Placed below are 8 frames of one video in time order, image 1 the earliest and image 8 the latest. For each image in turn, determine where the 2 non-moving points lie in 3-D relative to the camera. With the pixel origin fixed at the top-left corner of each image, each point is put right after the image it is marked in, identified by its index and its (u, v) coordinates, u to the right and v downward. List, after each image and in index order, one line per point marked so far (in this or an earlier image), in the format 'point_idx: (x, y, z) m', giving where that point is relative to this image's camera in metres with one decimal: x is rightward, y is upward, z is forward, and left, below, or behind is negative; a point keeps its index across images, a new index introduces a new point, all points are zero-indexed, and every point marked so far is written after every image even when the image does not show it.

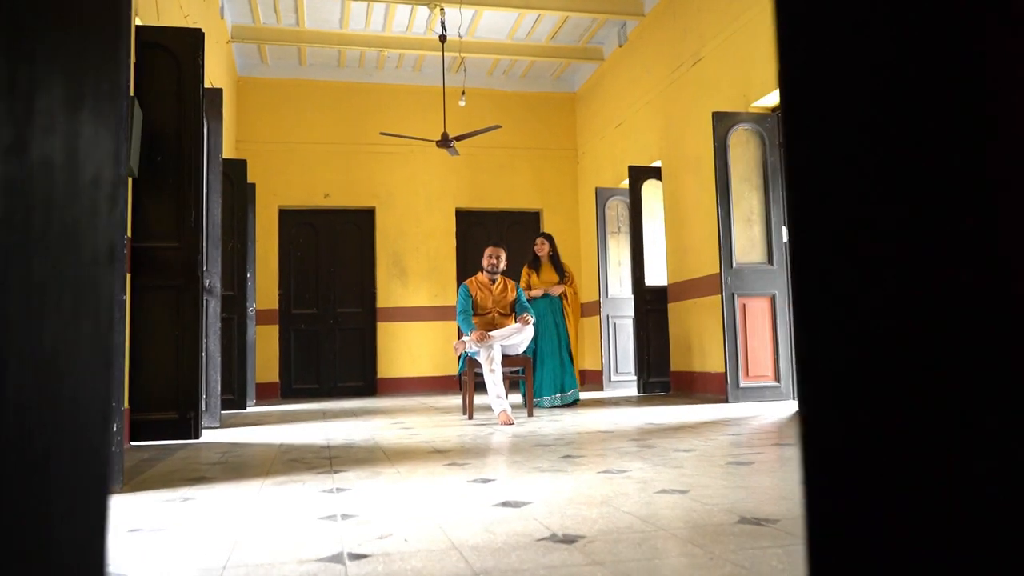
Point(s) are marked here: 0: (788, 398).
0: (+2.0, -0.8, +6.0) m
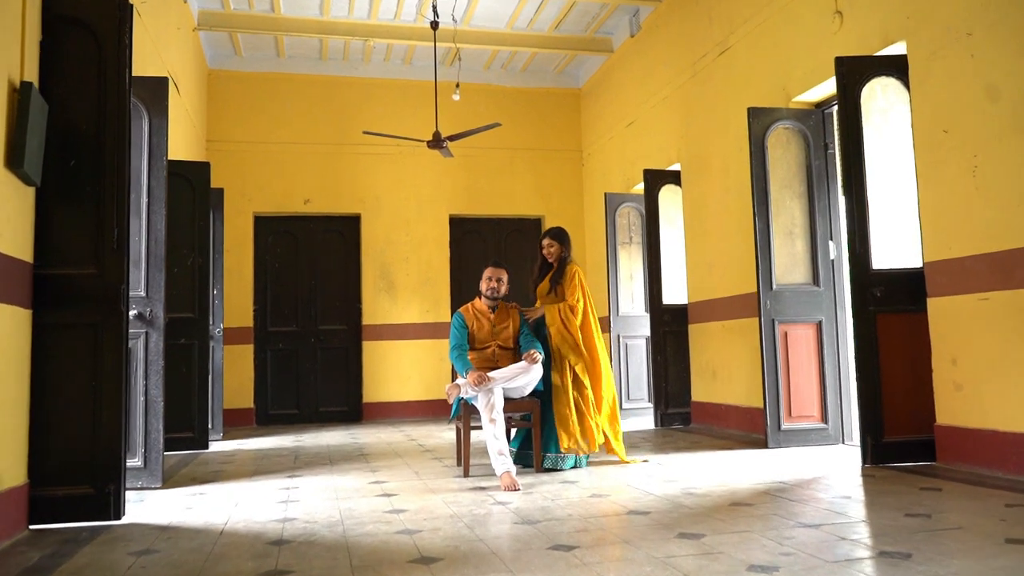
0: (+2.0, -1.0, +5.1) m
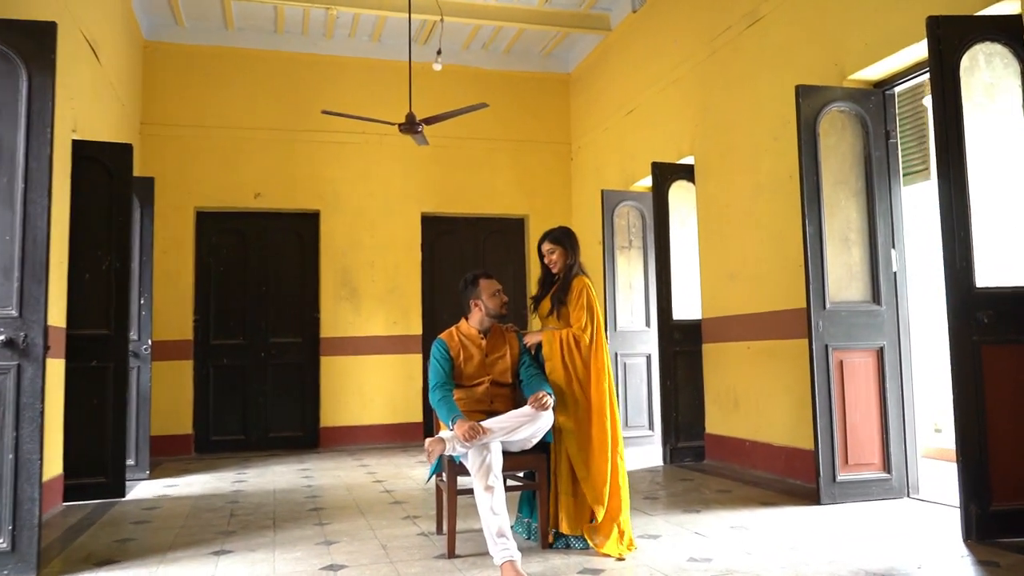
0: (+2.0, -1.1, +4.2) m
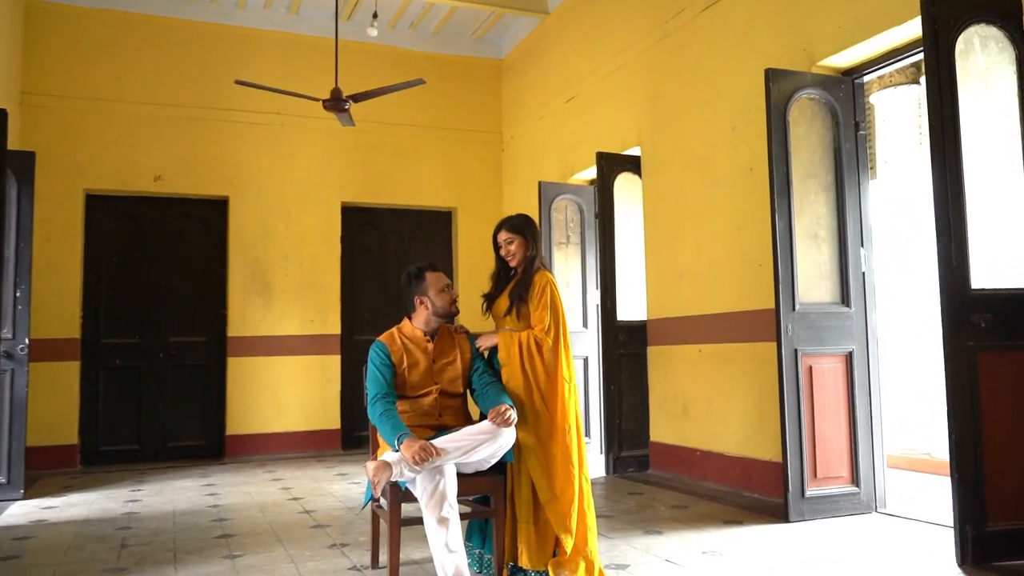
0: (+1.7, -1.1, +3.9) m
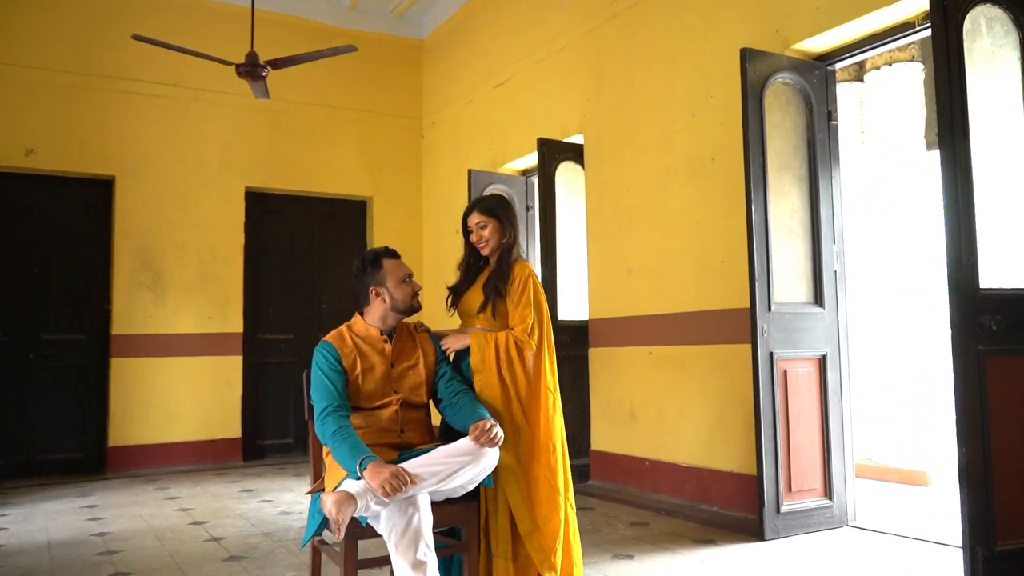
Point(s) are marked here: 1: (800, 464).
0: (+1.5, -1.1, +3.7) m
1: (+1.3, -0.8, +3.6) m
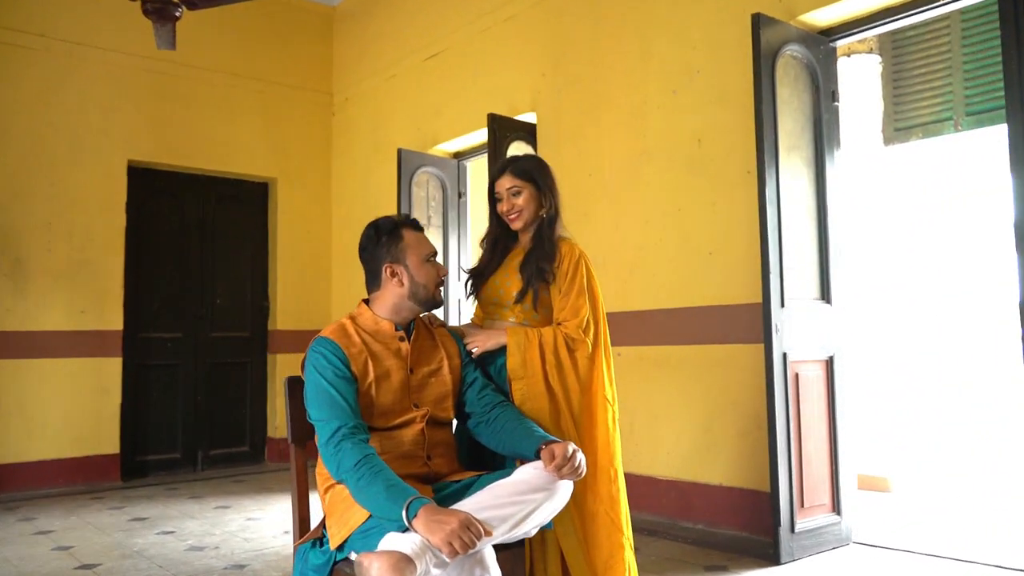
0: (+1.4, -1.0, +3.4) m
1: (+1.2, -0.7, +3.3) m
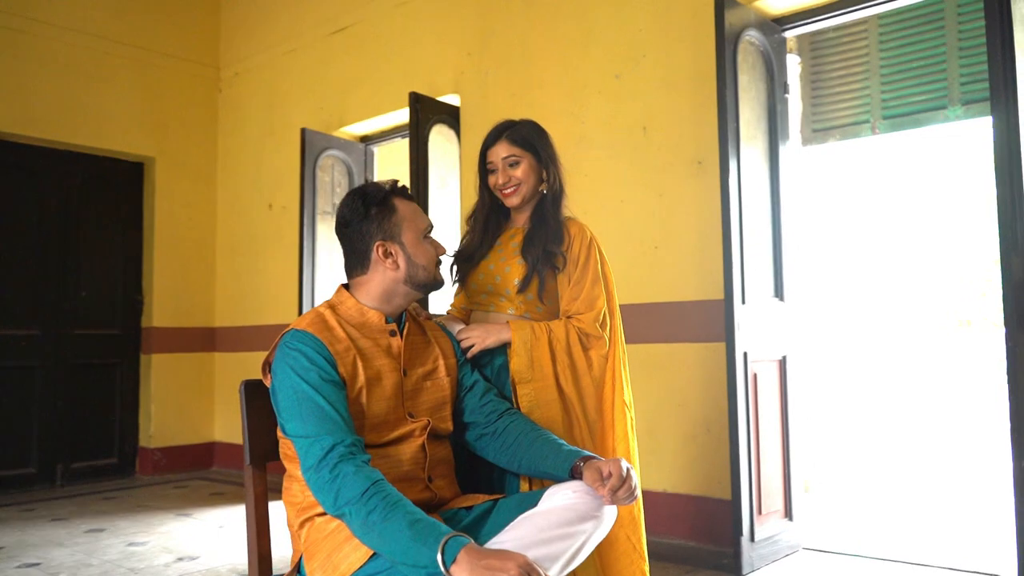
0: (+1.1, -1.0, +3.3) m
1: (+1.0, -0.7, +3.1) m
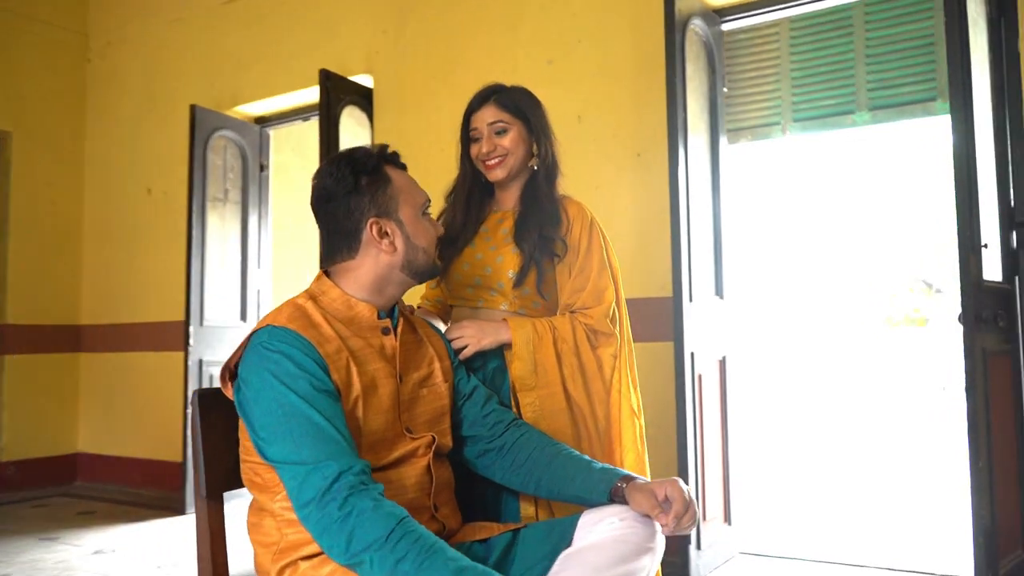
0: (+0.9, -1.0, +3.2) m
1: (+0.7, -0.7, +3.0) m
